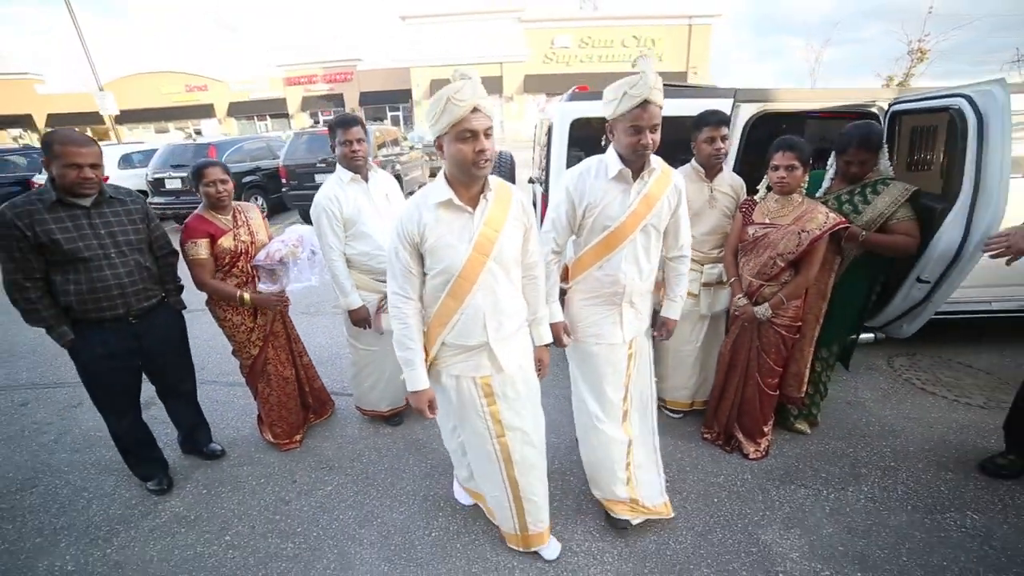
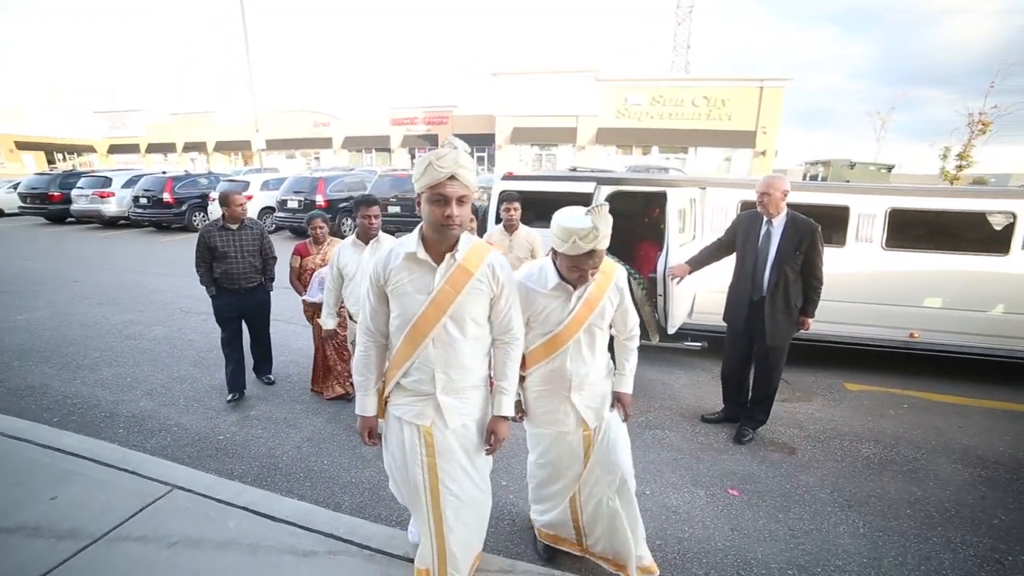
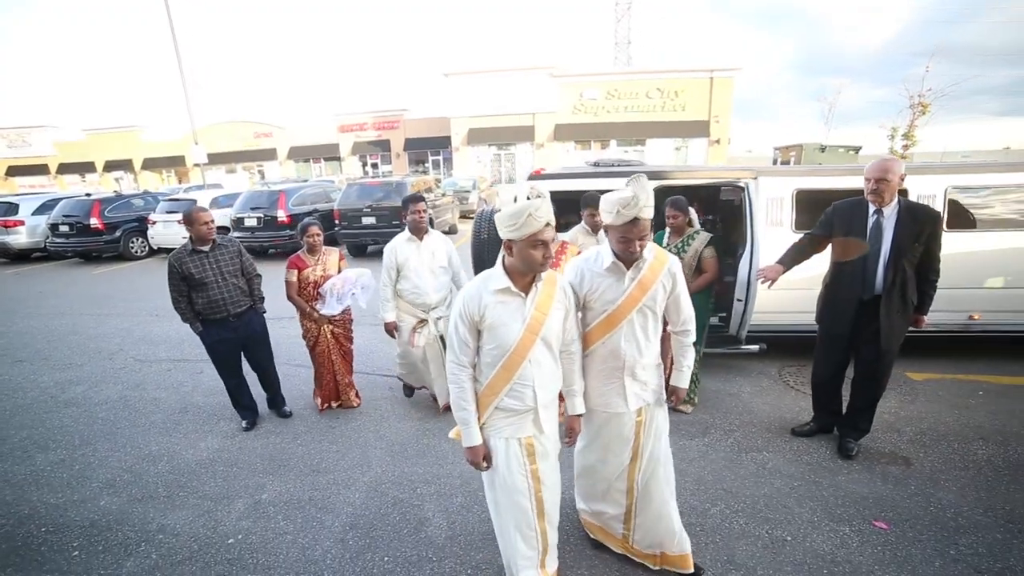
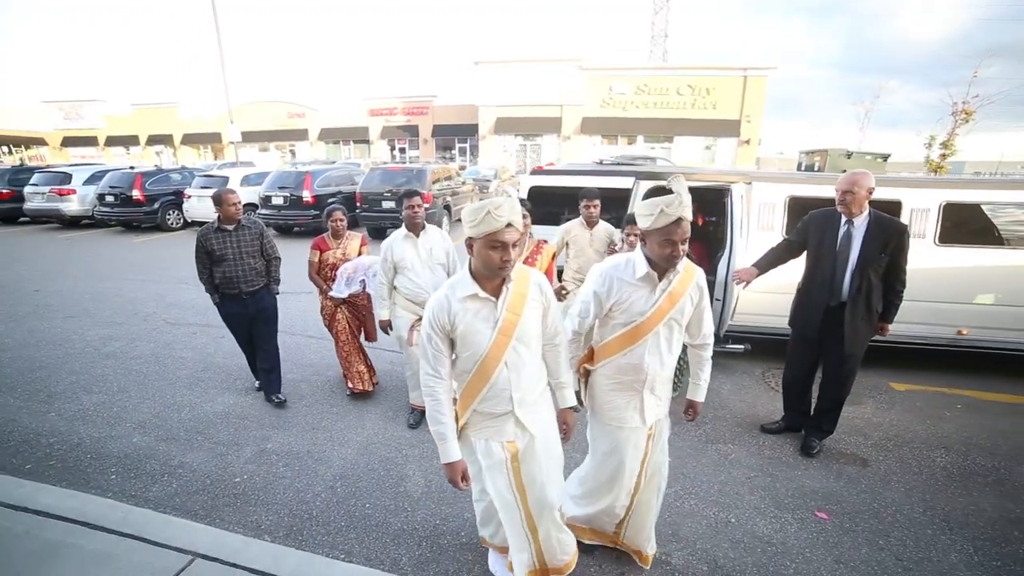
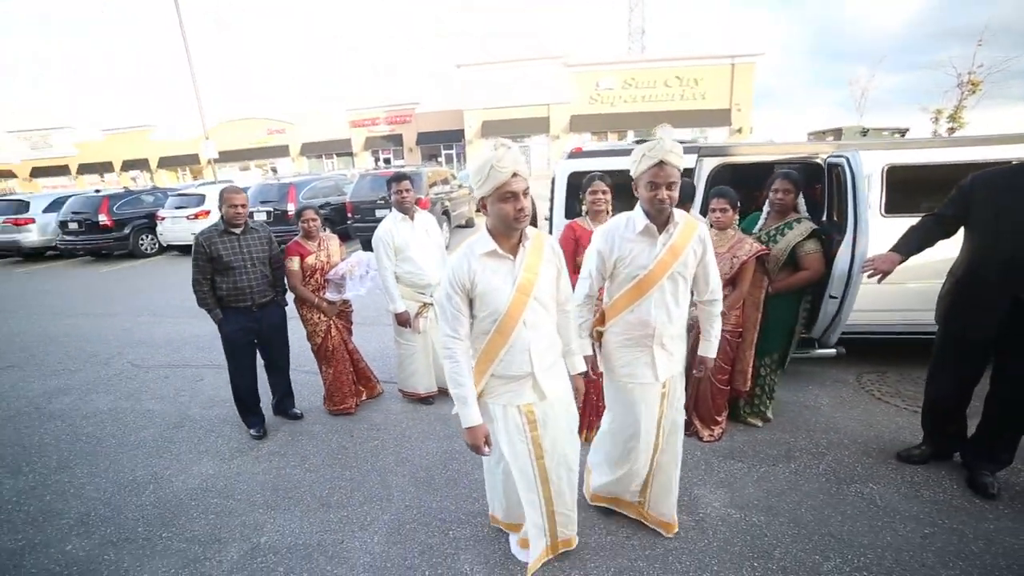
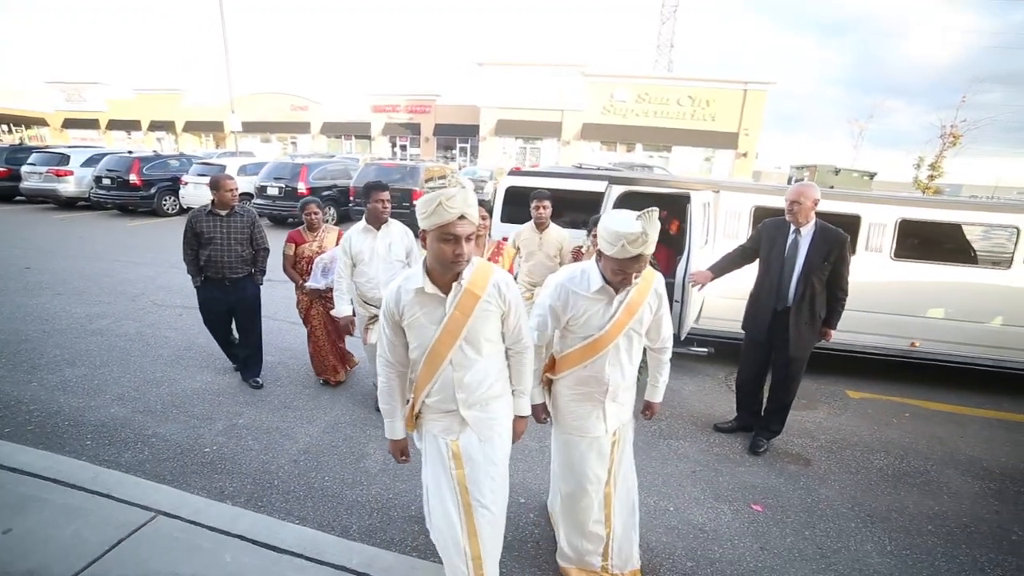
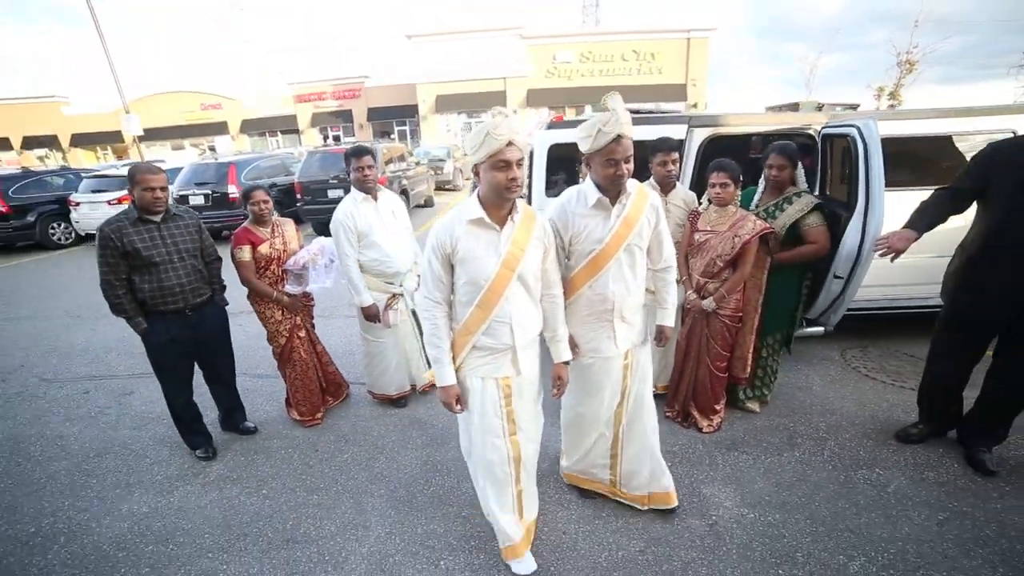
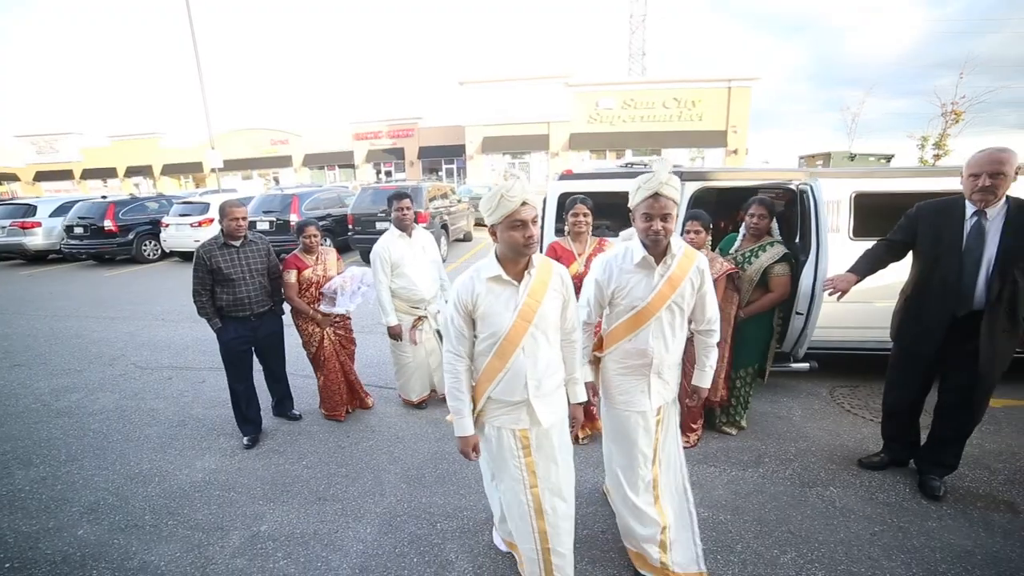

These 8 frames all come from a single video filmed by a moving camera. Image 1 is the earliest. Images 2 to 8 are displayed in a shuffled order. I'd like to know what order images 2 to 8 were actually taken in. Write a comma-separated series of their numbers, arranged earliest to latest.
7, 5, 8, 3, 4, 6, 2
